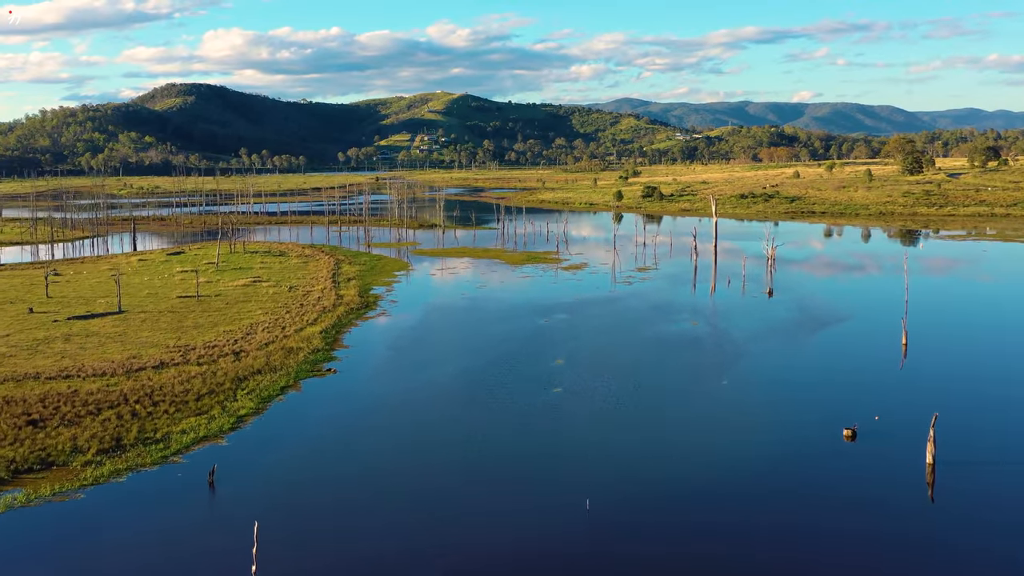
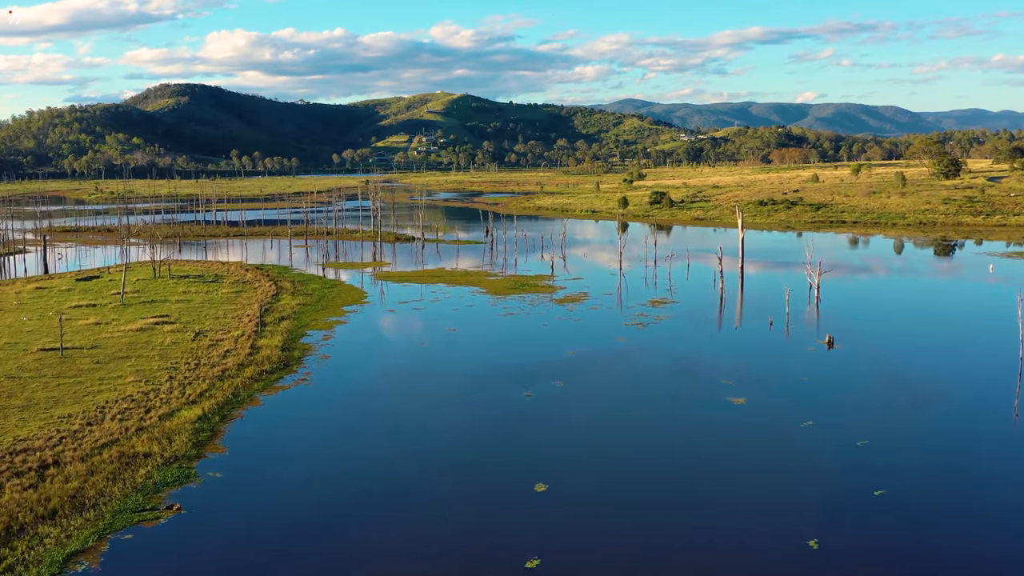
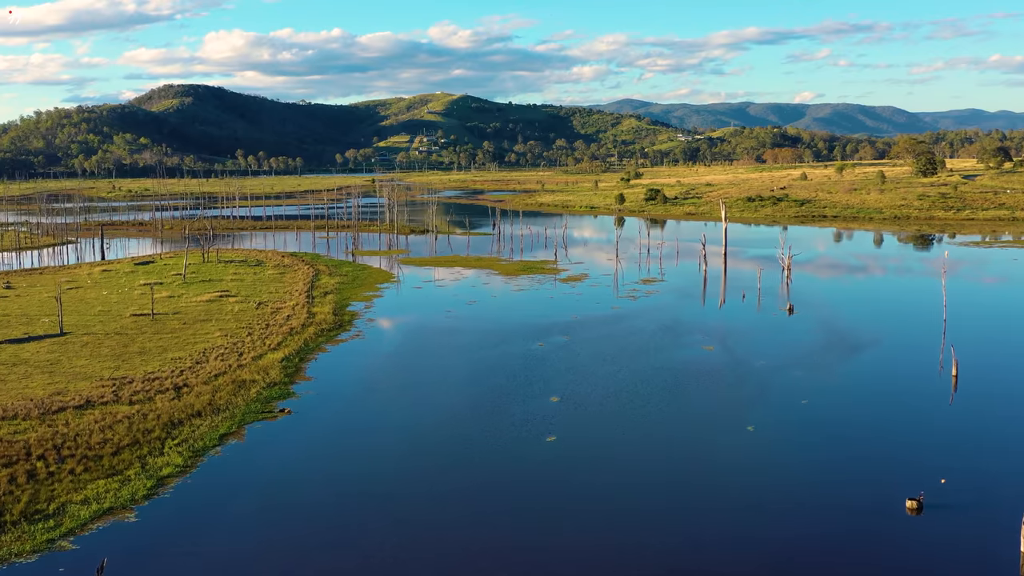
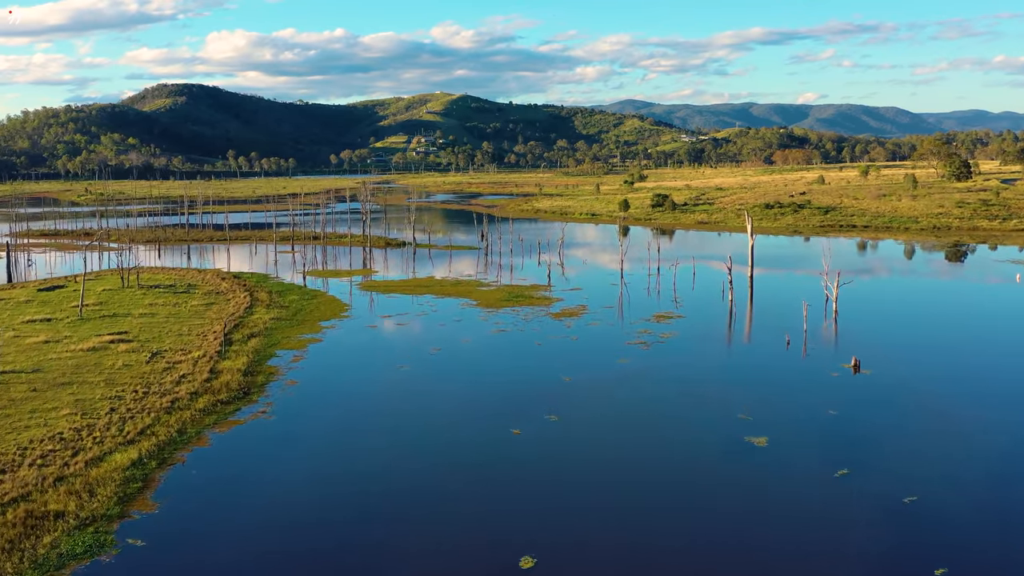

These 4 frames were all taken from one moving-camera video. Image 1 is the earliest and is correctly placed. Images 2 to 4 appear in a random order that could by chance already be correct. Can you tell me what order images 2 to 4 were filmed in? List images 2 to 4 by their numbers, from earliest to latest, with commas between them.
3, 2, 4
